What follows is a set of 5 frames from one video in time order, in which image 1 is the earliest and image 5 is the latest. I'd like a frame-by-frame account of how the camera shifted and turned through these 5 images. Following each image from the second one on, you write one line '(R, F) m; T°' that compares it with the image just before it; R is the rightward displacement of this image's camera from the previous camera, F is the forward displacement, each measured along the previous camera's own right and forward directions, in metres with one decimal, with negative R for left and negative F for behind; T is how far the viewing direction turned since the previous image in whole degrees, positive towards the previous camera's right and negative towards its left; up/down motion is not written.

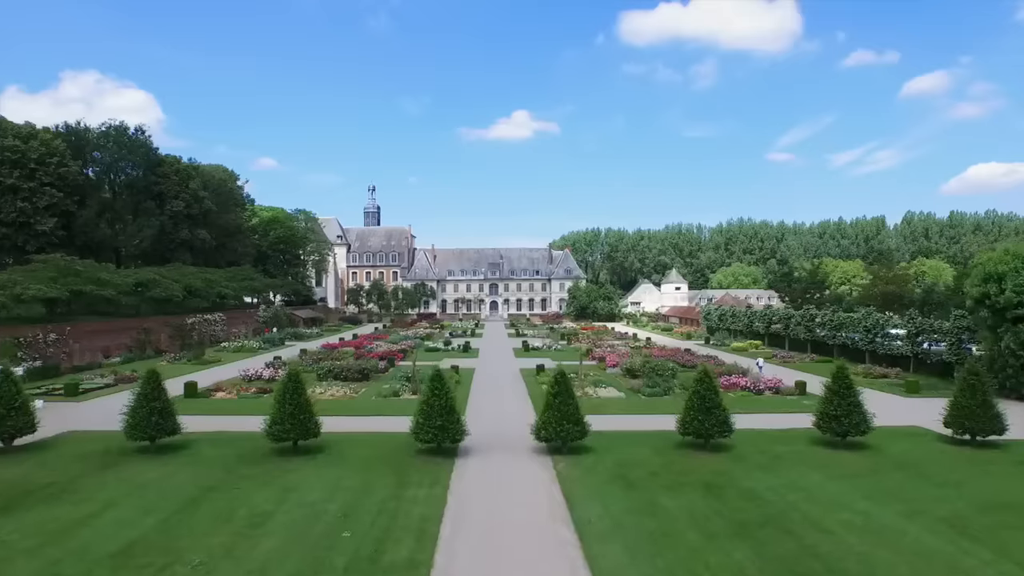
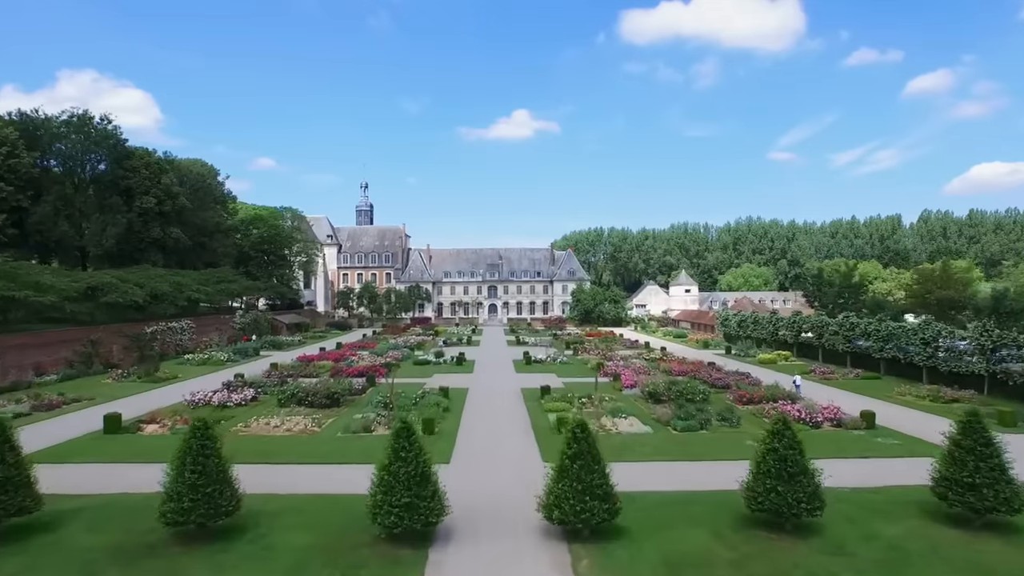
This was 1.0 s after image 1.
(0.0, +5.0) m; 0°
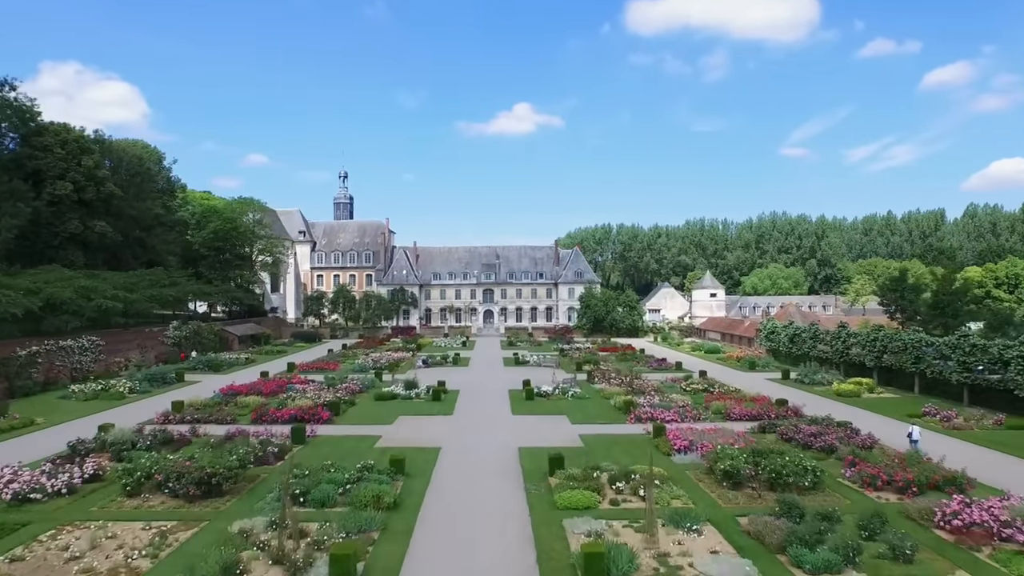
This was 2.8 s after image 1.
(+0.4, +10.3) m; 0°
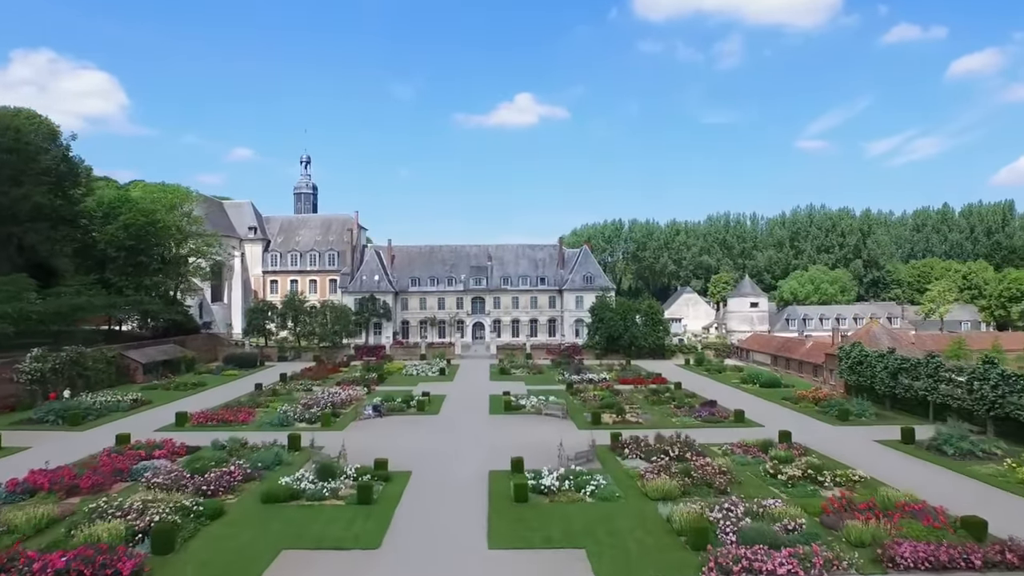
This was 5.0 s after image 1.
(+1.0, +12.4) m; 0°
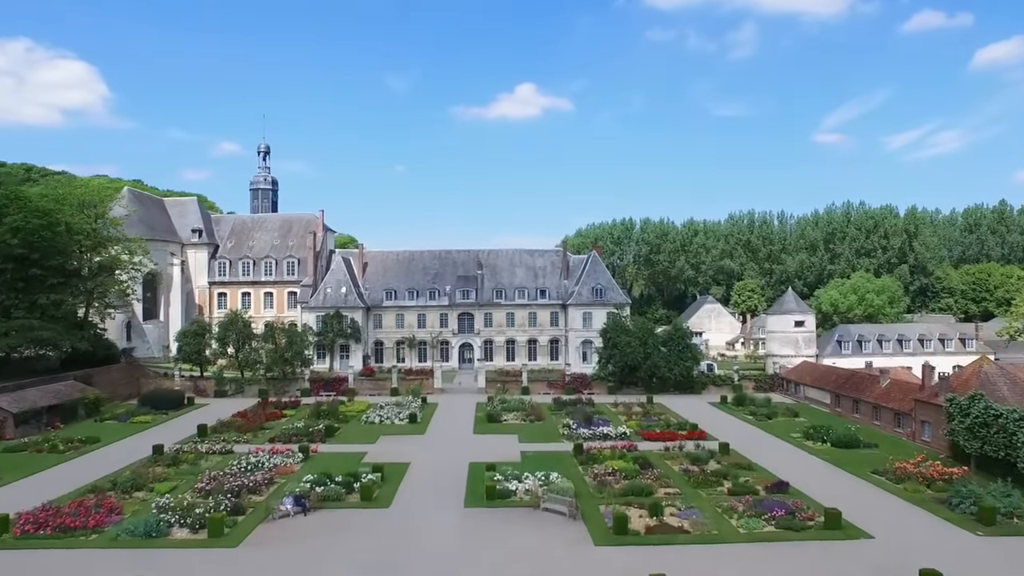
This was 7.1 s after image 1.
(+0.9, +9.5) m; 0°
